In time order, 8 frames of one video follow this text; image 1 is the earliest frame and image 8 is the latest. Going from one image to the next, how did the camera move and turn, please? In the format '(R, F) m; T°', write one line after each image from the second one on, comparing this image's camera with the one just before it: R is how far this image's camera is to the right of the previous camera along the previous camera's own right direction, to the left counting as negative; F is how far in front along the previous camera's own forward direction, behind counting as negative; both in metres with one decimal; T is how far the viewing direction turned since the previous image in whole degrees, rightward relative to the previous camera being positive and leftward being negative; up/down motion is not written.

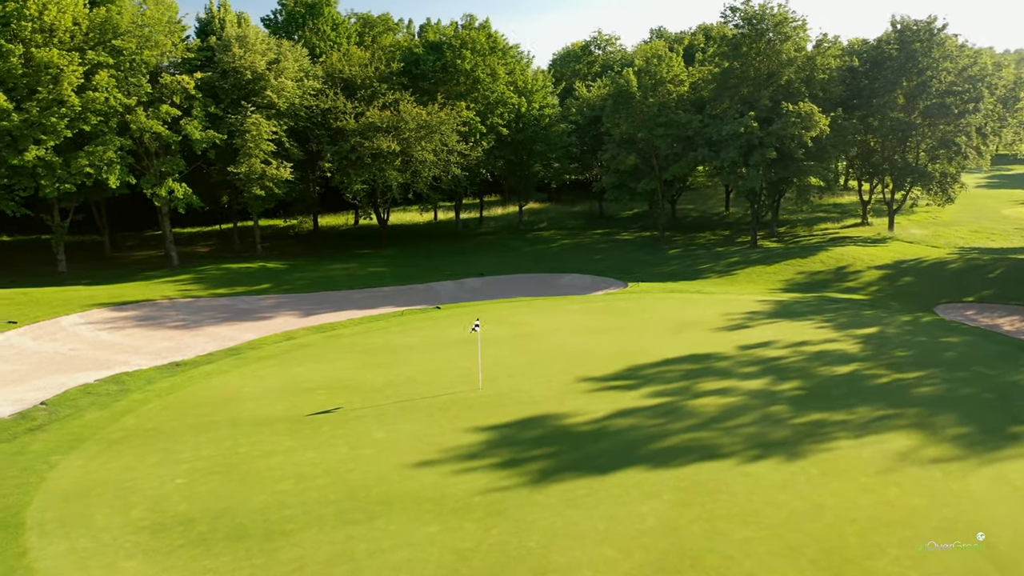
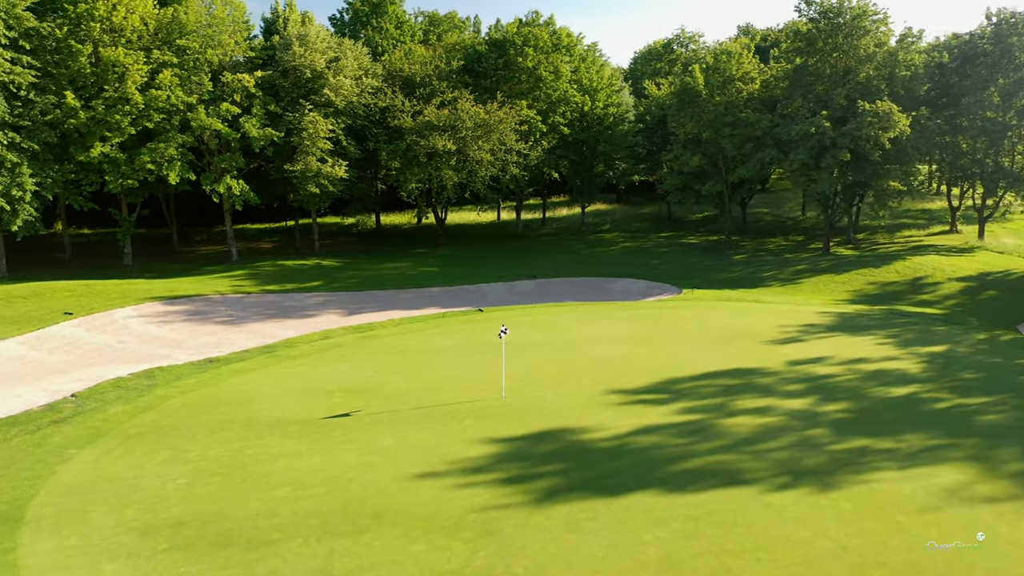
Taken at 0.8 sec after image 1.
(+1.2, +0.7) m; -6°
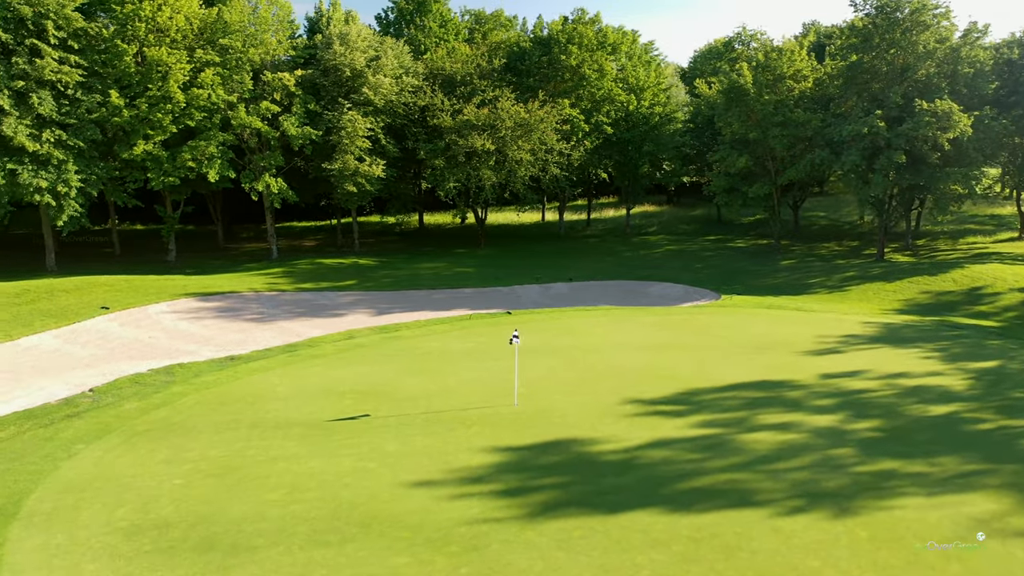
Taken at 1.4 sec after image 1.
(+0.9, +0.5) m; -4°
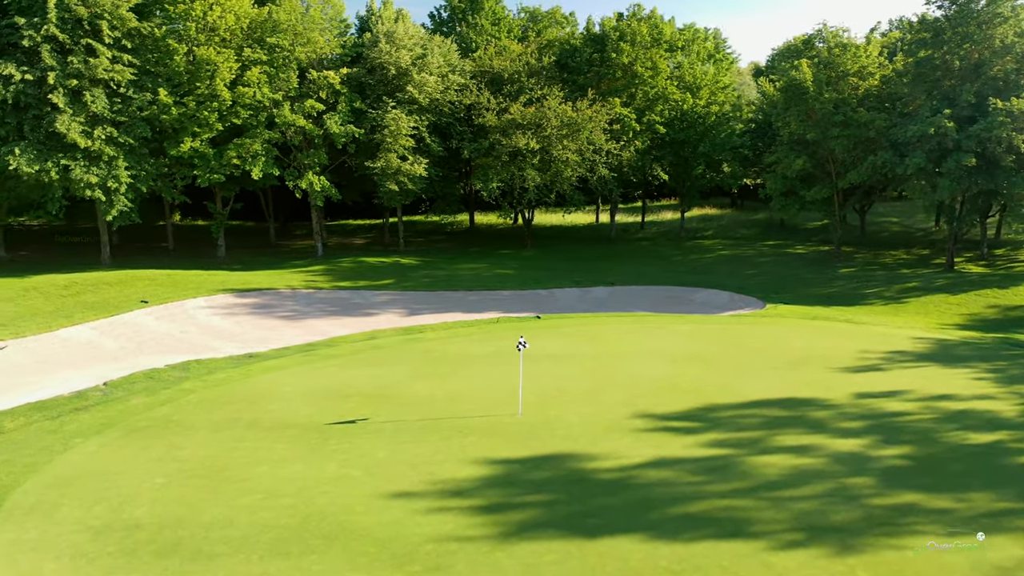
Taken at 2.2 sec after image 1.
(+1.4, +0.7) m; -6°
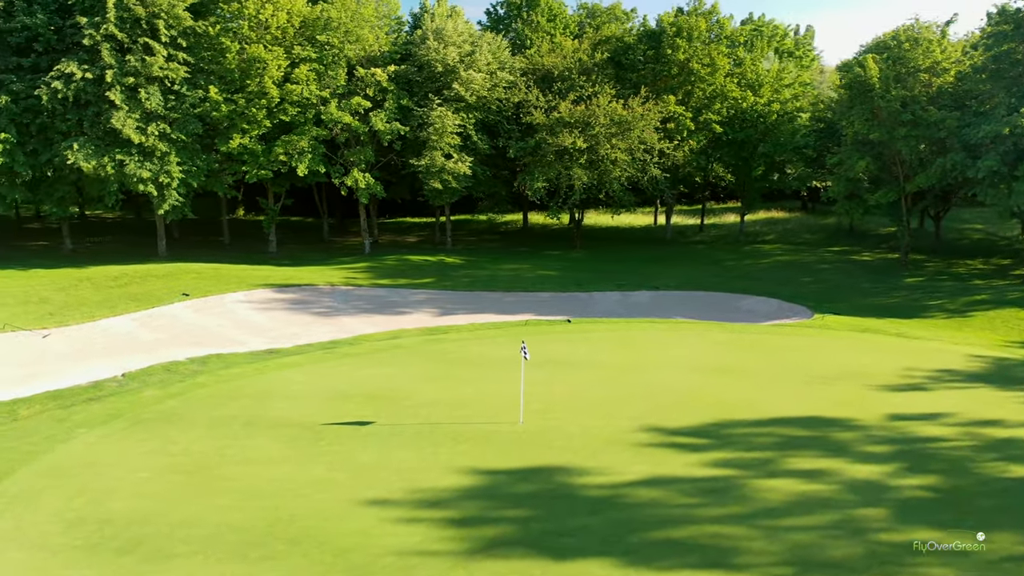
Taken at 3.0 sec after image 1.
(+1.4, +0.6) m; -6°
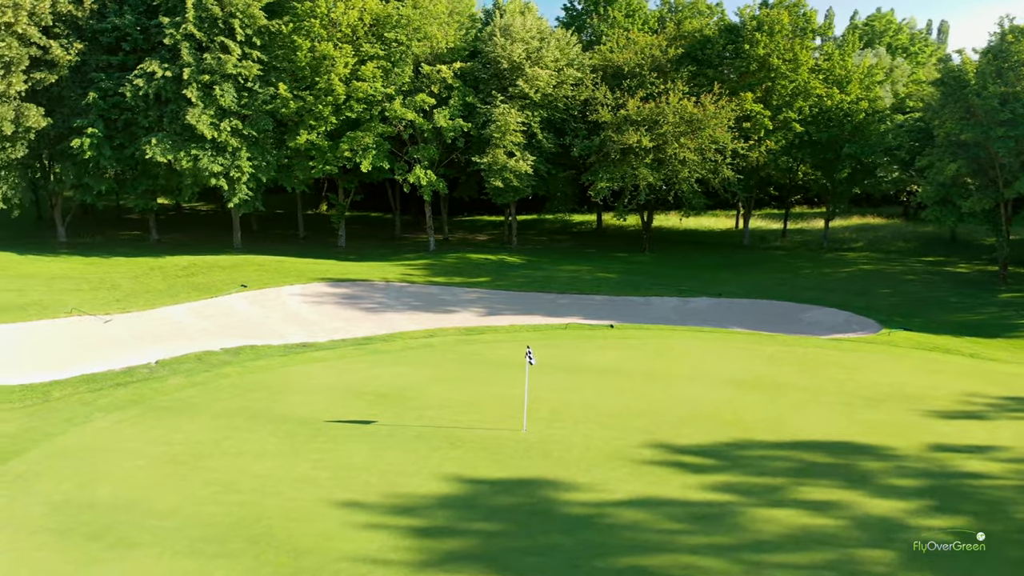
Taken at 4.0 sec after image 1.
(+1.8, +0.7) m; -8°
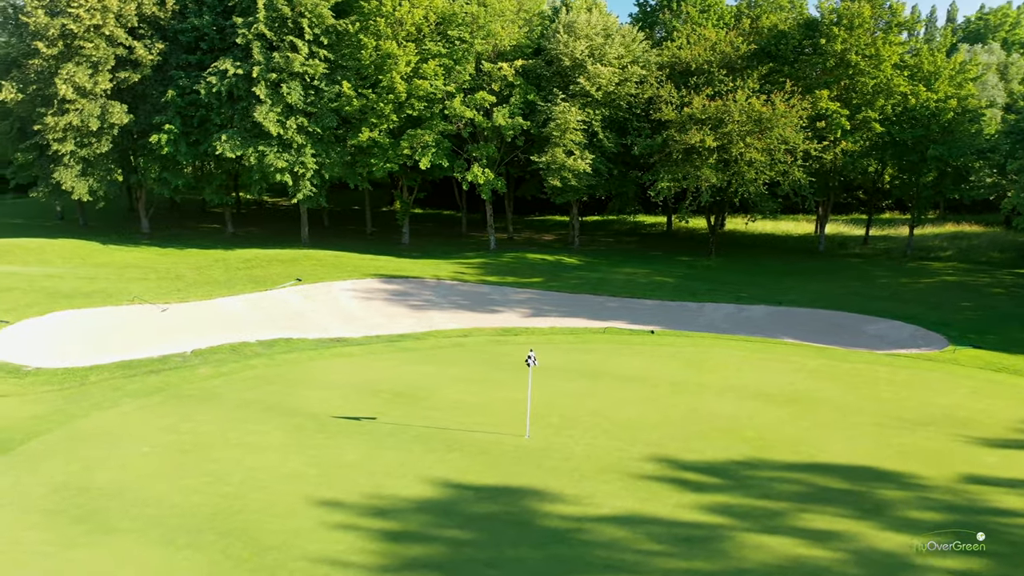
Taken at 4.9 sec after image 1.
(+1.6, +0.5) m; -7°
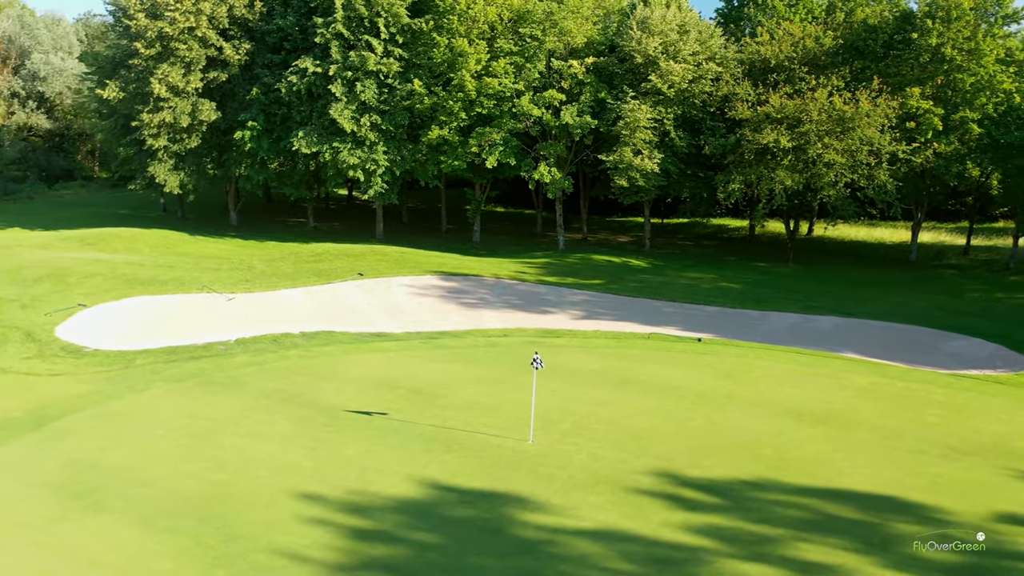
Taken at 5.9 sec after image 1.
(+1.7, +0.5) m; -8°
